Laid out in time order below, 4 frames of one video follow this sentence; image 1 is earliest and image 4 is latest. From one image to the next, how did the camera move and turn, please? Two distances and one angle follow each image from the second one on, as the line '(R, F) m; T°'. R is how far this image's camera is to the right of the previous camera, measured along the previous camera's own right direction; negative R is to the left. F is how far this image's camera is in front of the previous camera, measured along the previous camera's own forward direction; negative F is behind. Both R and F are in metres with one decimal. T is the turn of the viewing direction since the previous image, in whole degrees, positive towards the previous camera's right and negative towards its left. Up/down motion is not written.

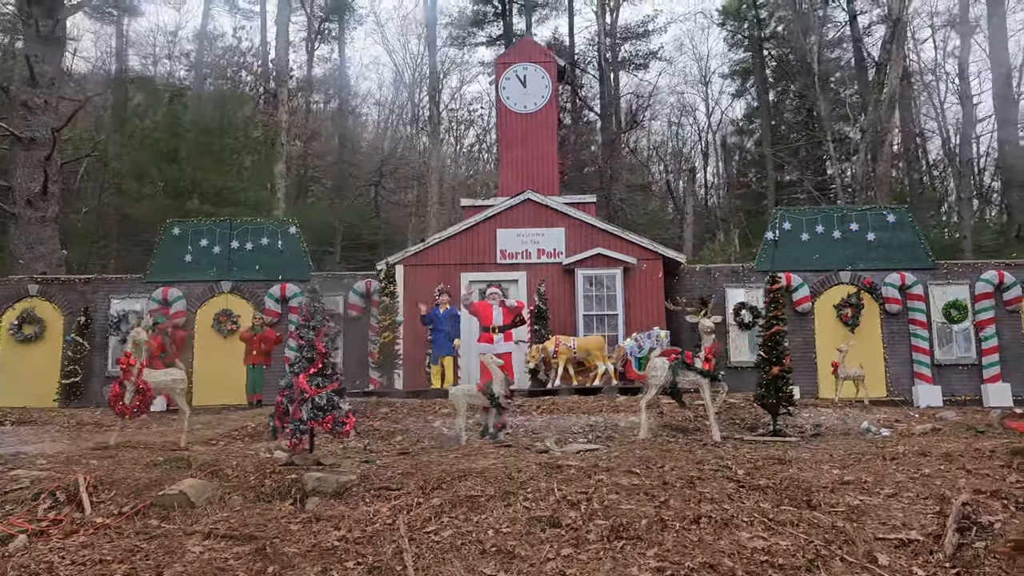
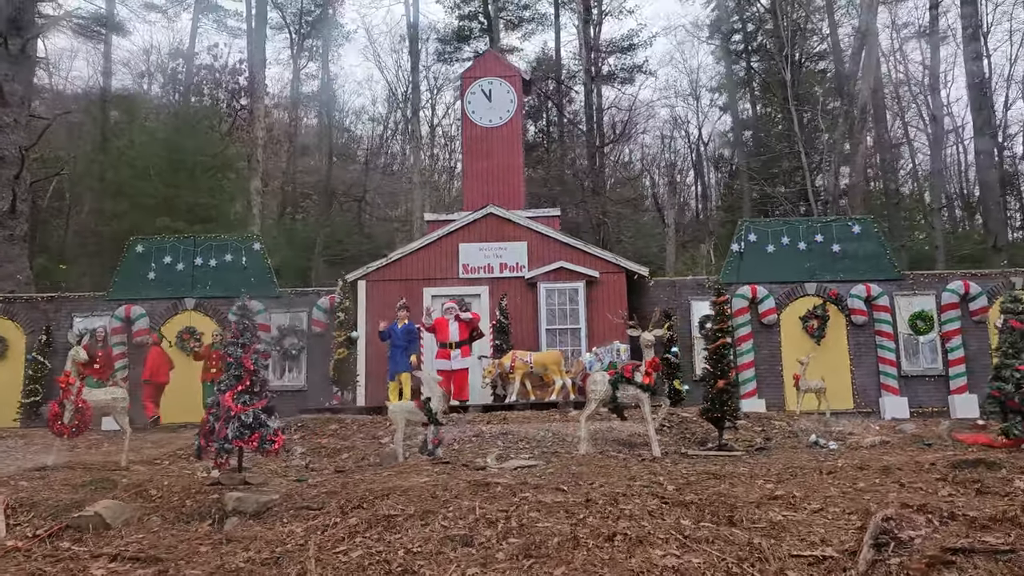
(+0.7, +0.1) m; 0°
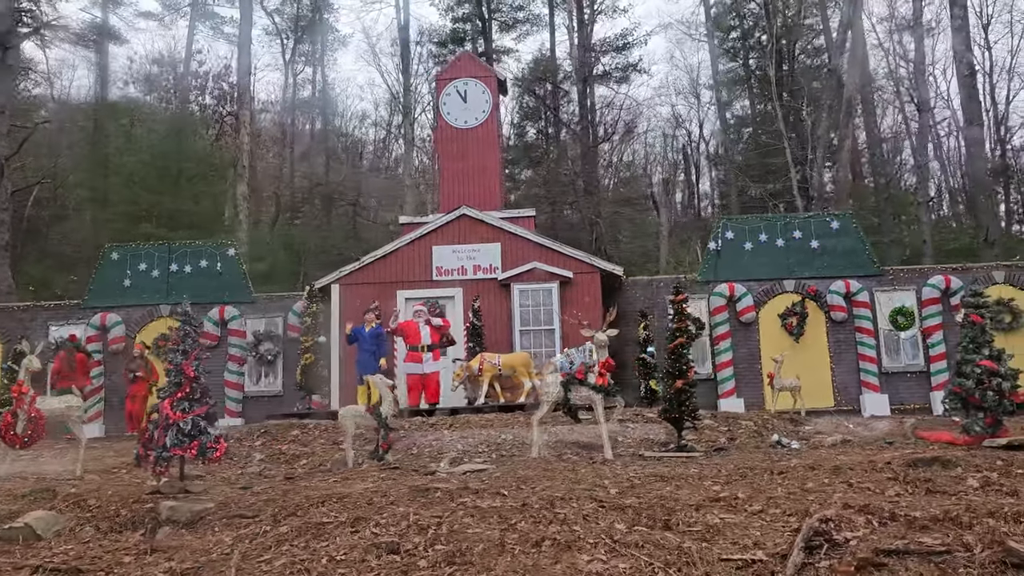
(+0.6, +0.1) m; -1°
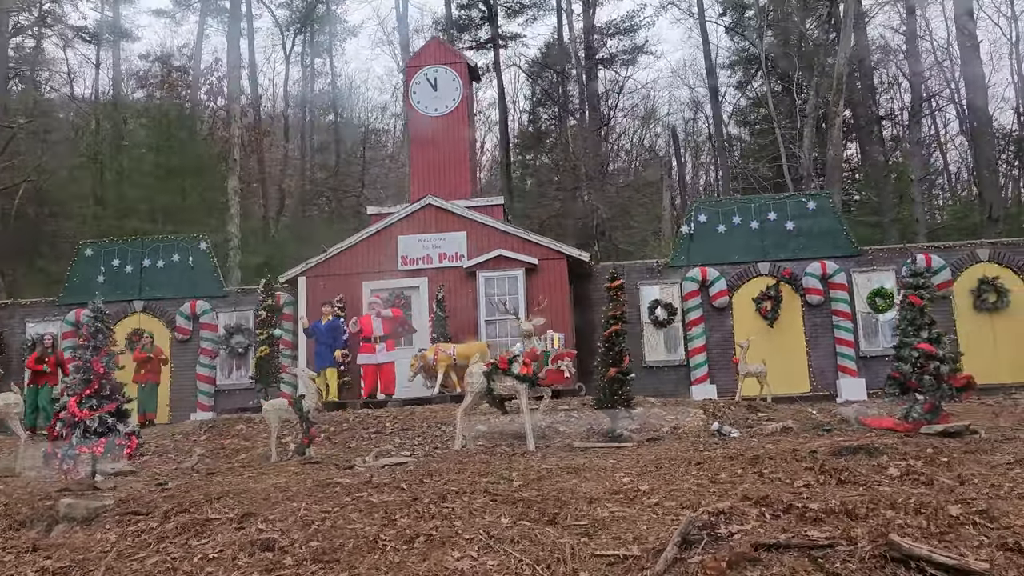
(+1.2, +0.2) m; -2°
